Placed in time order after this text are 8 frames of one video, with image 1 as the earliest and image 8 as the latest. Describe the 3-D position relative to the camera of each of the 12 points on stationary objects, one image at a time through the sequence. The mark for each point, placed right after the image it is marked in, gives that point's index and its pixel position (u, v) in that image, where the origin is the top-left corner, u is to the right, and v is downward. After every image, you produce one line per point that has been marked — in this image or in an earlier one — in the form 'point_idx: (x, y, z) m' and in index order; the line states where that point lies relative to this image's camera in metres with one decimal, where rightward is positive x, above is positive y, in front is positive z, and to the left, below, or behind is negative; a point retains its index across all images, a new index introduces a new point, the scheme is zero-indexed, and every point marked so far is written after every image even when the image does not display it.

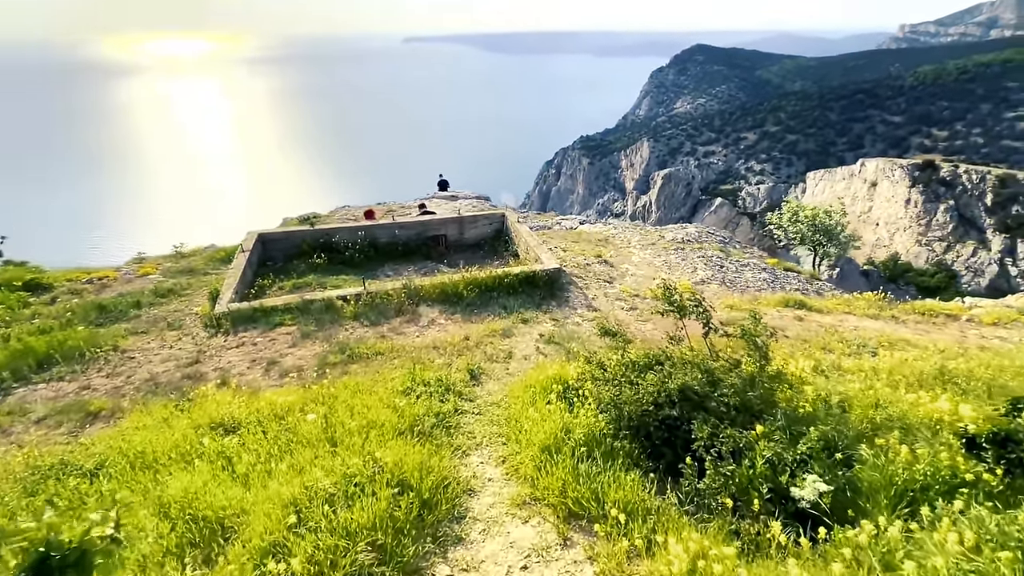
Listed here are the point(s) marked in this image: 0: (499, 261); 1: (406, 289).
0: (-0.5, +0.8, +16.5) m
1: (-2.7, 0.0, +12.4) m
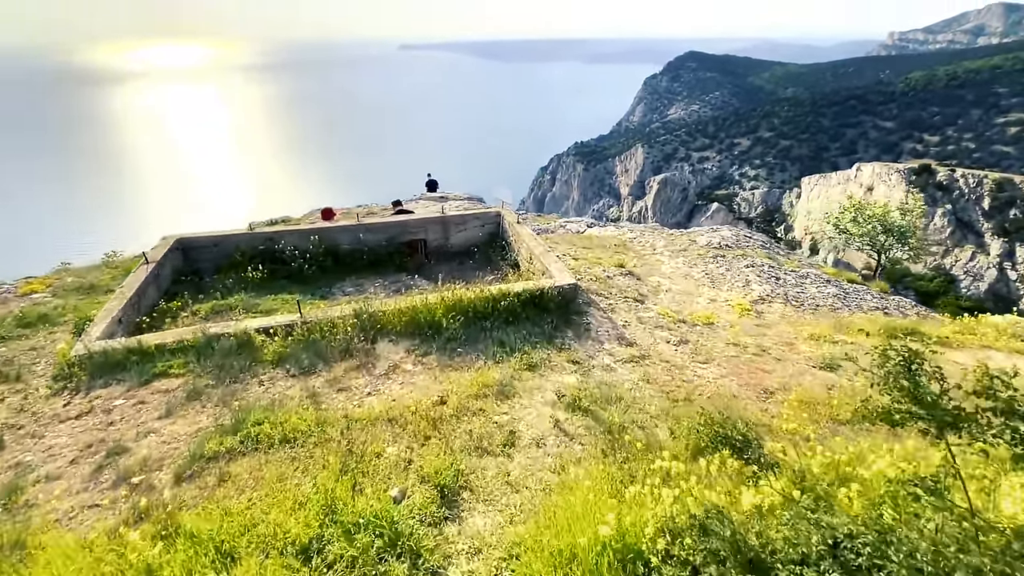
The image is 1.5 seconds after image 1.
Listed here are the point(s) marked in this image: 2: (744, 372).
0: (-0.5, +0.3, +12.8) m
1: (-2.7, -0.5, +8.6) m
2: (+3.9, -1.4, +8.0) m
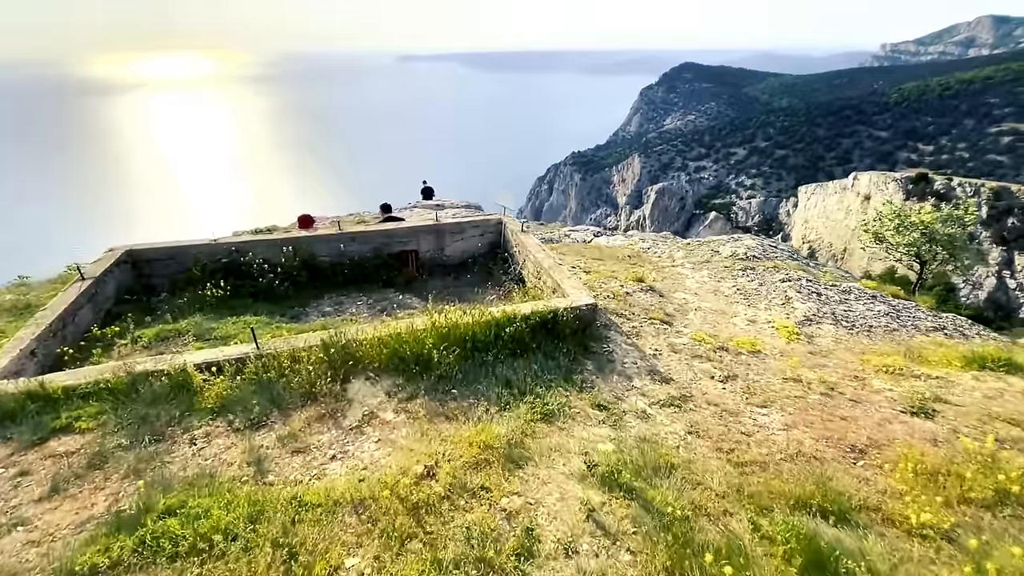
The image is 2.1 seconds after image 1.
0: (-0.4, -0.1, +11.0) m
1: (-2.6, -0.9, +6.9) m
2: (+4.1, -1.7, +6.3) m
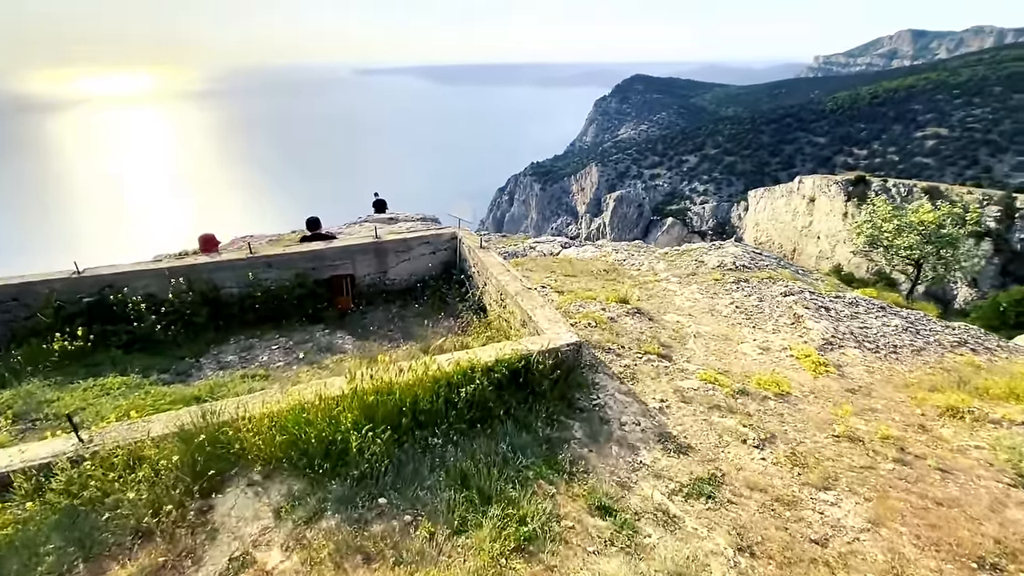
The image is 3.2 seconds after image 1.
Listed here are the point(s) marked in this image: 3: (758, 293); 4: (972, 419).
0: (-1.2, -0.7, +8.9) m
1: (-3.0, -1.5, +4.5) m
2: (+3.7, -2.0, +4.4) m
3: (+5.7, -0.1, +11.0) m
4: (+5.7, -1.6, +5.9) m
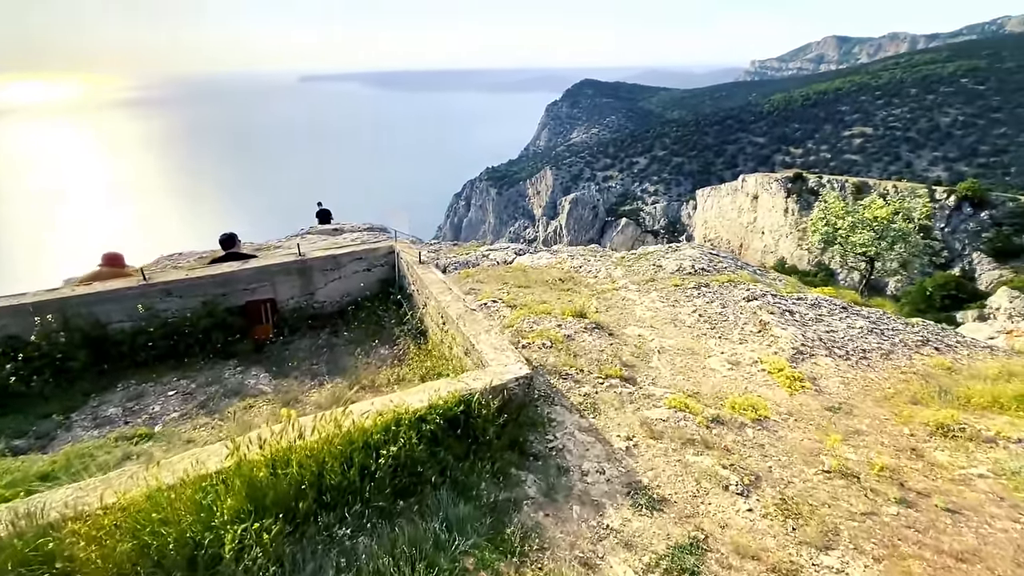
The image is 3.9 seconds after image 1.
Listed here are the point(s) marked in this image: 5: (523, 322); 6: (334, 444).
0: (-2.1, -1.1, +7.7) m
1: (-3.5, -1.9, +3.2) m
2: (+3.2, -2.2, +3.6) m
3: (+4.5, -0.2, +10.4) m
4: (+5.1, -1.7, +5.3) m
5: (+0.2, -0.6, +9.1) m
6: (-1.6, -1.3, +4.1) m
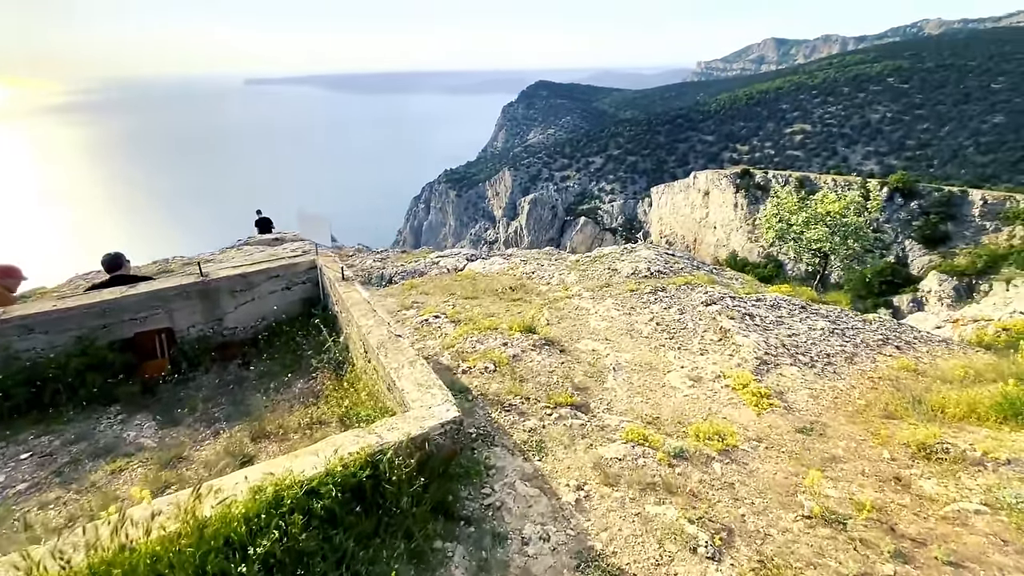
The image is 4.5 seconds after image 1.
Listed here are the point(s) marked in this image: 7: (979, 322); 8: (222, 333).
0: (-3.0, -1.4, +6.6) m
1: (-4.0, -2.2, +2.0) m
2: (+2.7, -2.3, +2.9) m
3: (+3.4, -0.3, +9.8) m
4: (+4.4, -1.7, +4.7) m
5: (-0.8, -0.9, +8.2) m
6: (-2.1, -1.7, +3.1) m
7: (+14.6, -1.0, +14.8) m
8: (-4.9, -0.8, +8.0) m
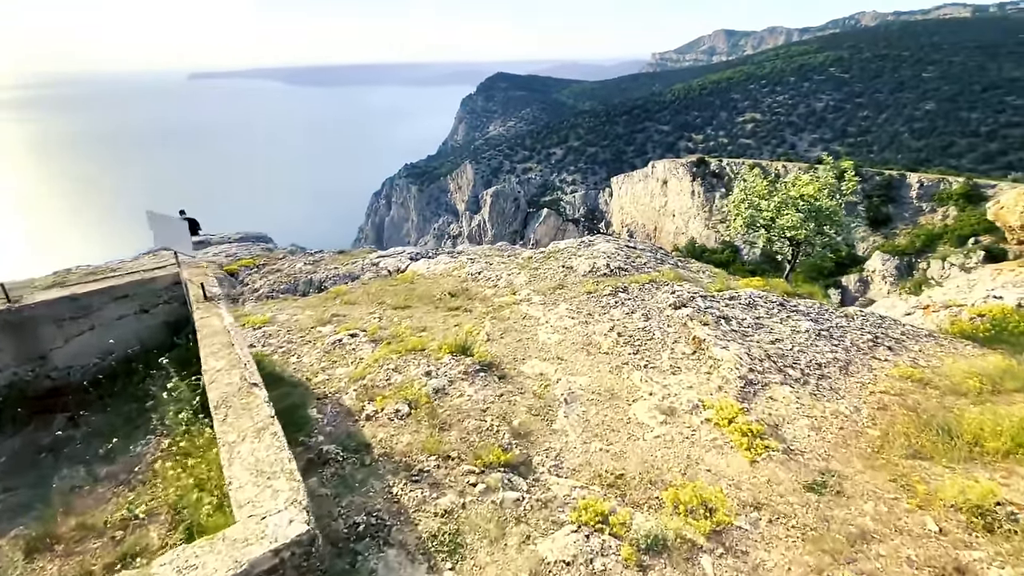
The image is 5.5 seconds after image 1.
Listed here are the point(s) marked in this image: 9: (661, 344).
0: (-3.8, -1.7, +4.7) m
1: (-4.5, -2.6, +0.1) m
2: (+2.1, -2.4, +1.5) m
3: (+2.3, -0.3, +8.3) m
4: (+3.6, -1.8, +3.4) m
5: (-1.8, -1.1, +6.4) m
6: (-2.7, -2.0, +1.2) m
7: (+13.0, -0.6, +14.1) m
8: (-5.9, -1.1, +6.0) m
9: (+2.2, -0.8, +7.0) m
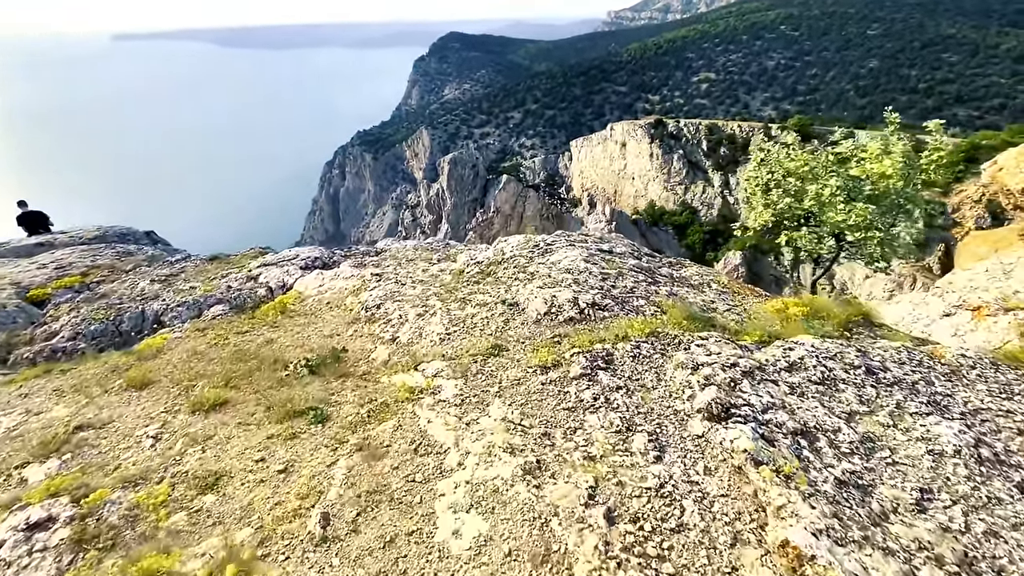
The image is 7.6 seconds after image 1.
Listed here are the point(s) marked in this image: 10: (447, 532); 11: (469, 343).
0: (-4.5, -3.1, +0.4) m
1: (-4.8, -4.3, -4.2) m
2: (+1.6, -3.7, -2.3) m
3: (+1.2, -1.1, +4.3) m
4: (+3.0, -2.8, -0.4) m
5: (-2.6, -2.2, +2.2) m
6: (-3.2, -3.5, -2.9) m
7: (+11.5, -0.5, +10.9) m
8: (-6.7, -2.4, +1.5) m
9: (+1.3, -1.7, +3.1) m
10: (-0.4, -1.7, +3.4) m
11: (-0.5, -0.7, +5.8) m
